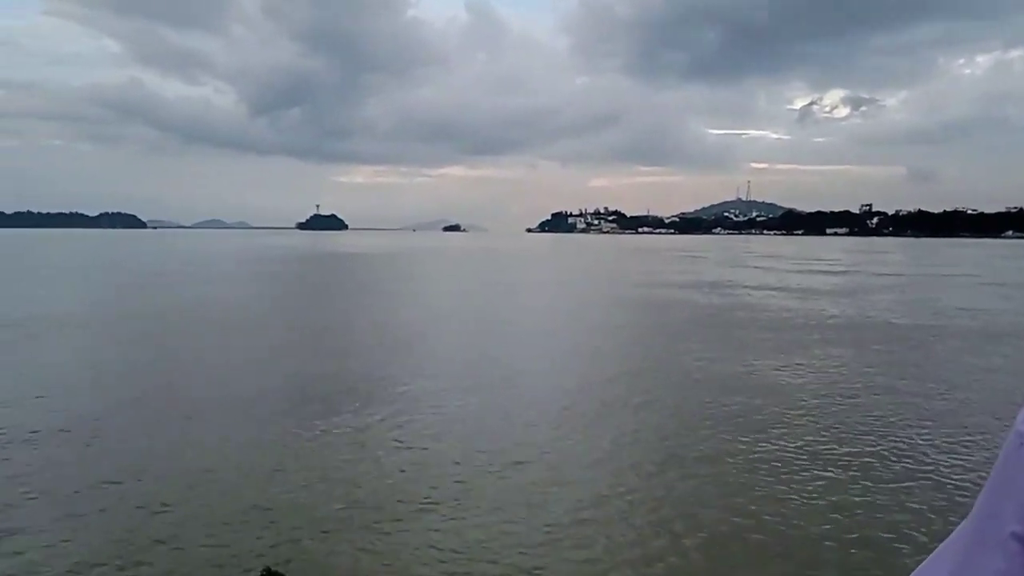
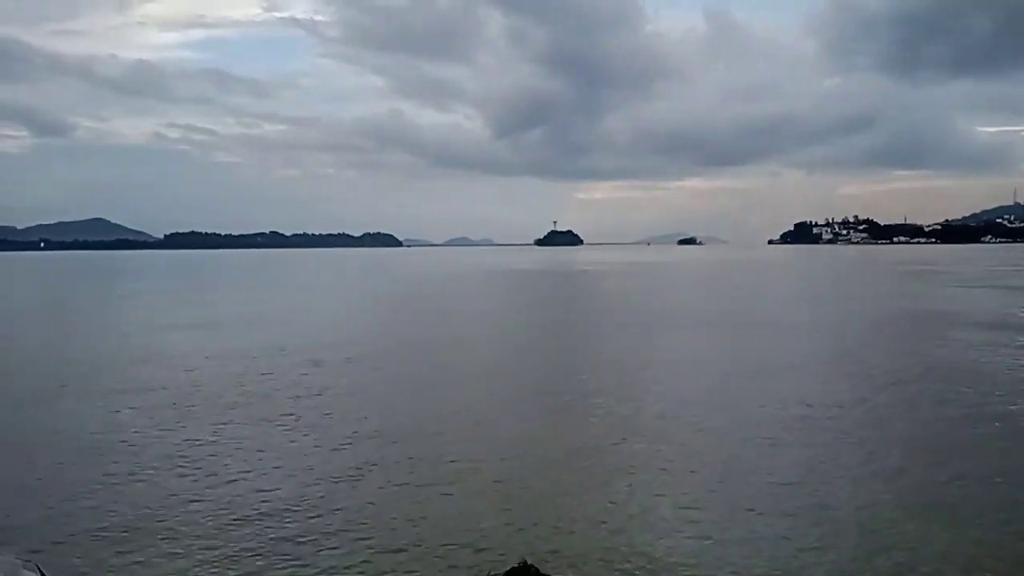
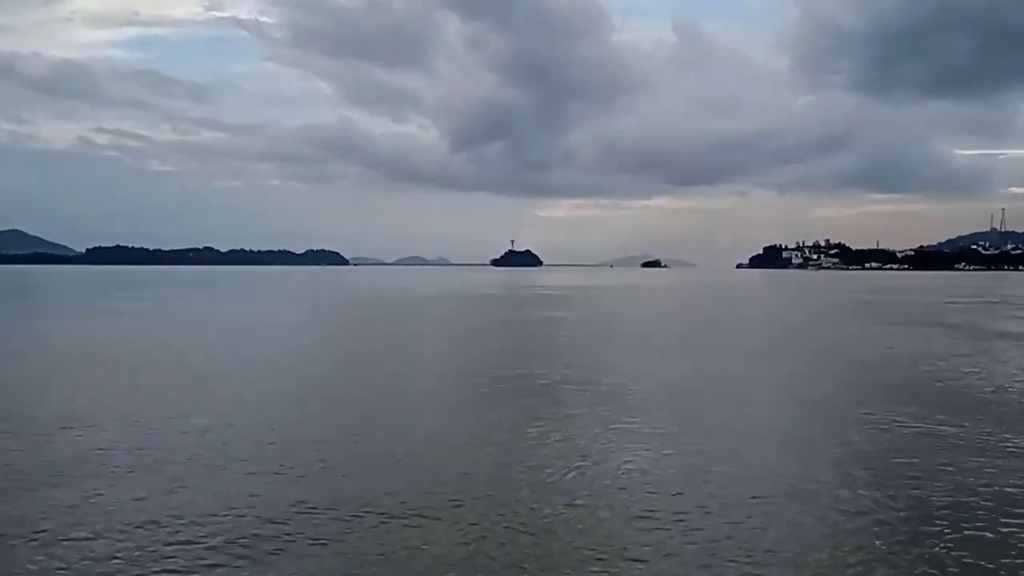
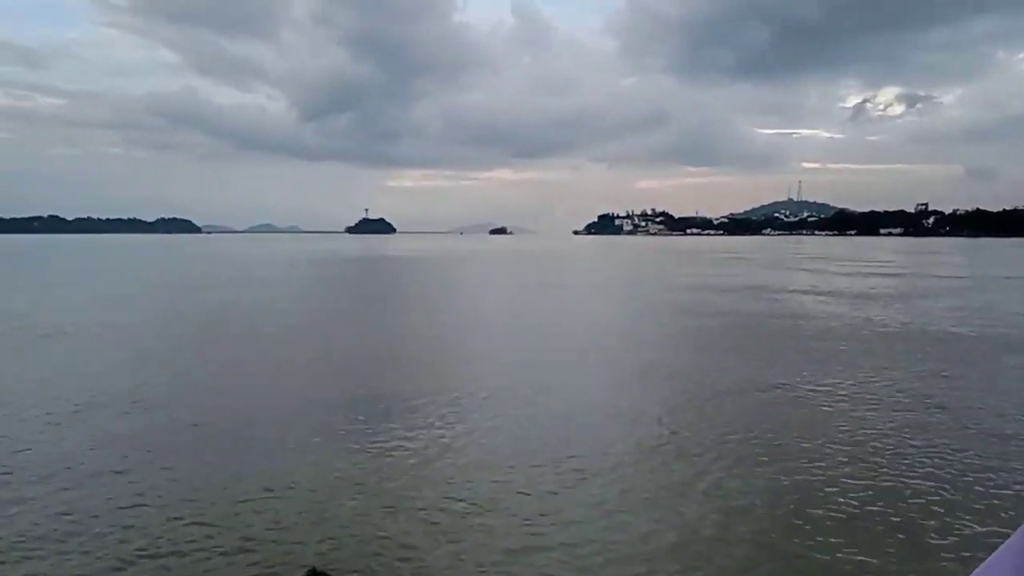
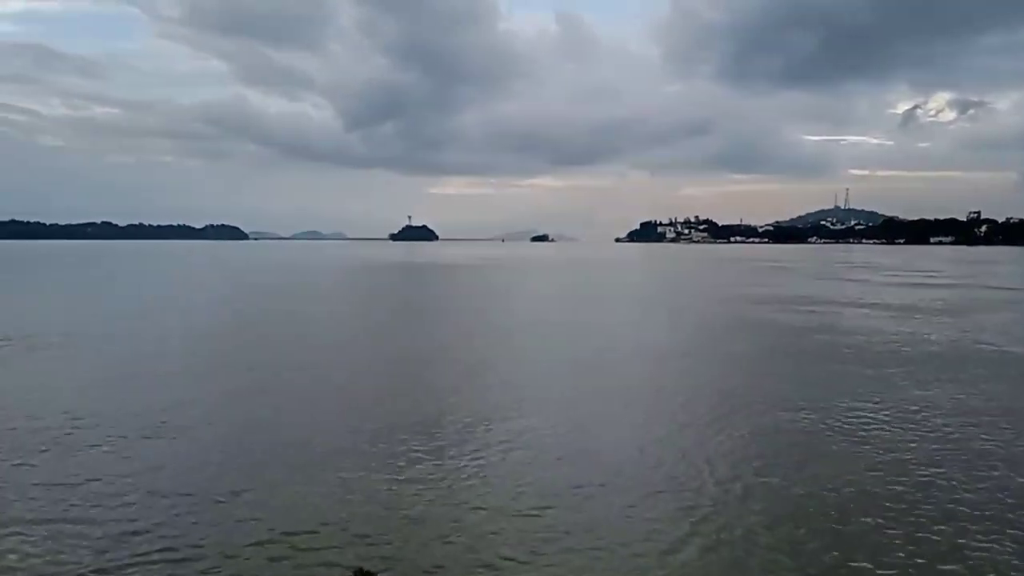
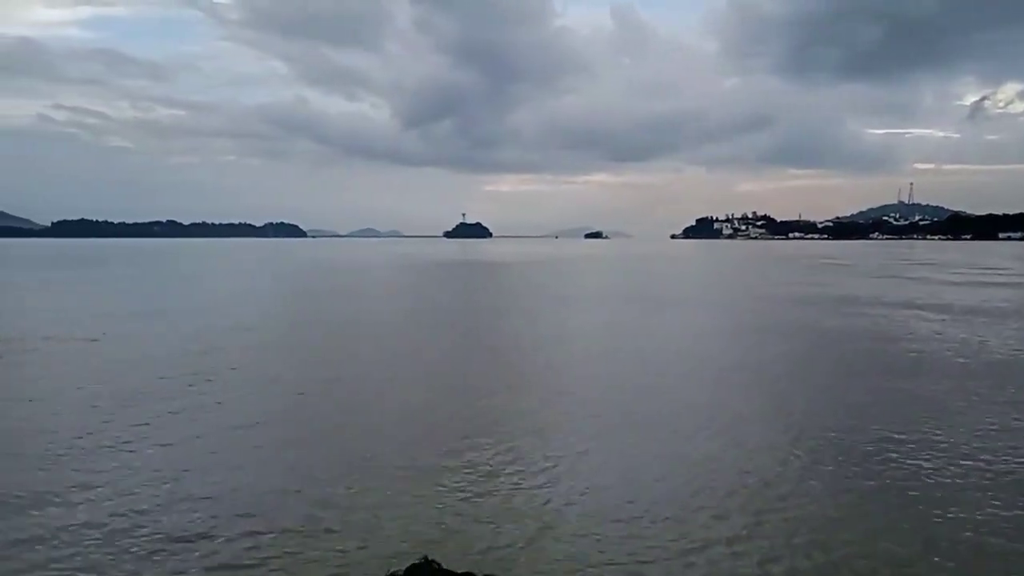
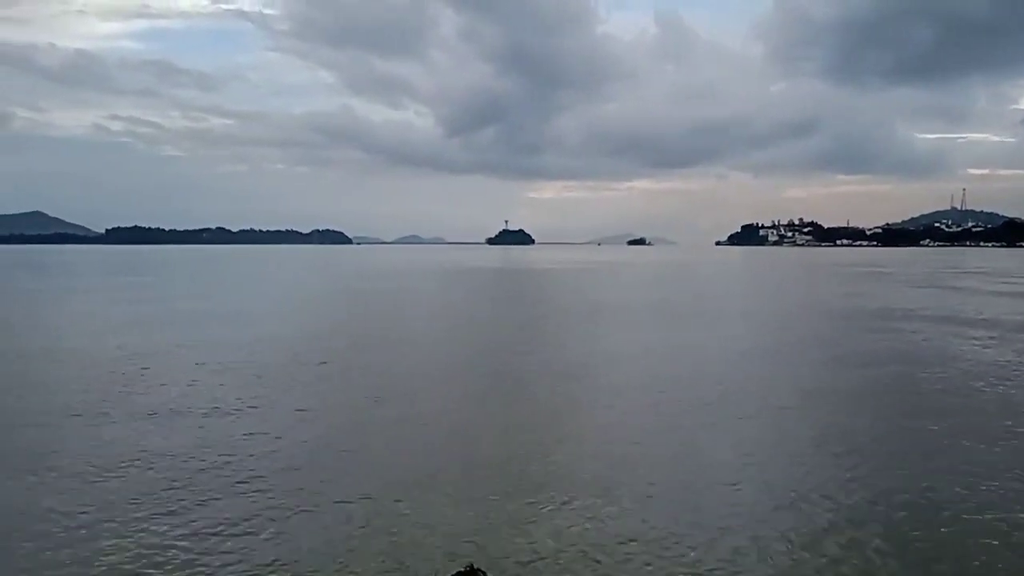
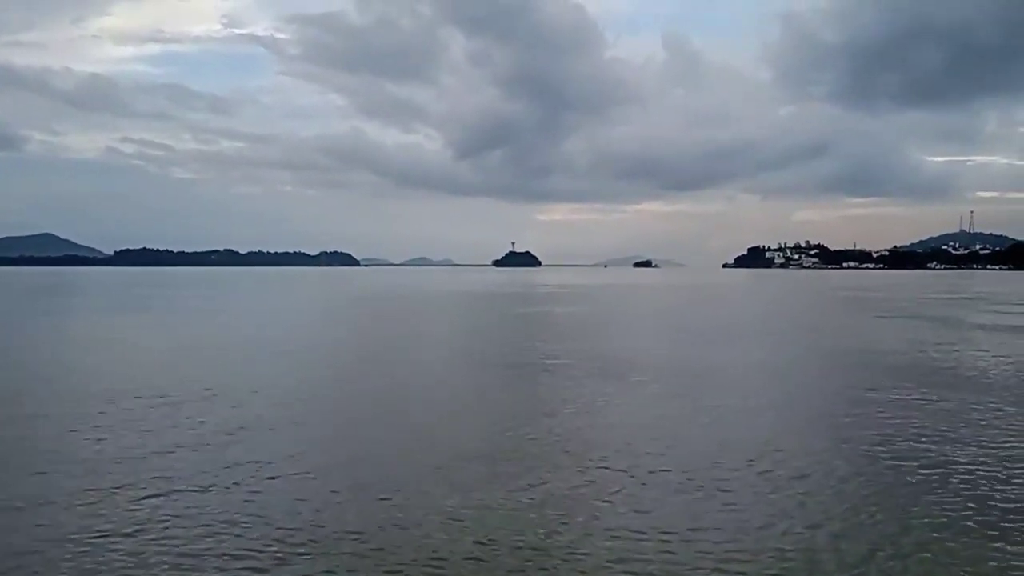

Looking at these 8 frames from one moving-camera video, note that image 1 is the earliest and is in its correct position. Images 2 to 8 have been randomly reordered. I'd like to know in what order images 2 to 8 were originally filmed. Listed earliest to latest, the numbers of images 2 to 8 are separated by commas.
4, 5, 6, 7, 2, 8, 3
